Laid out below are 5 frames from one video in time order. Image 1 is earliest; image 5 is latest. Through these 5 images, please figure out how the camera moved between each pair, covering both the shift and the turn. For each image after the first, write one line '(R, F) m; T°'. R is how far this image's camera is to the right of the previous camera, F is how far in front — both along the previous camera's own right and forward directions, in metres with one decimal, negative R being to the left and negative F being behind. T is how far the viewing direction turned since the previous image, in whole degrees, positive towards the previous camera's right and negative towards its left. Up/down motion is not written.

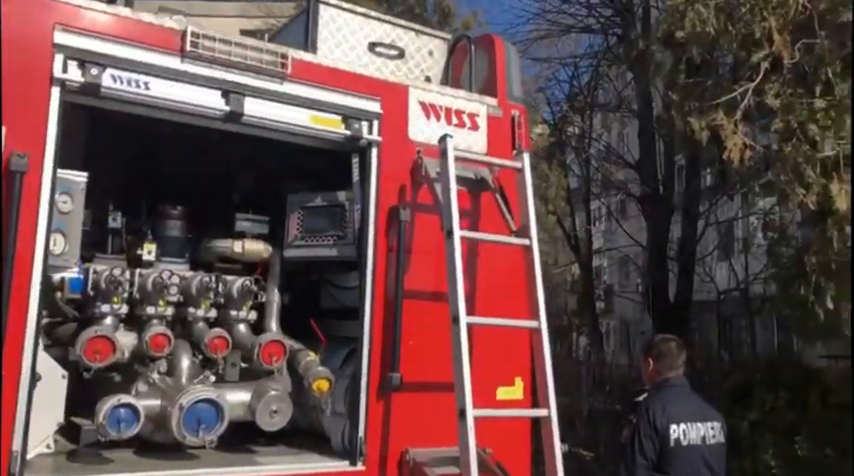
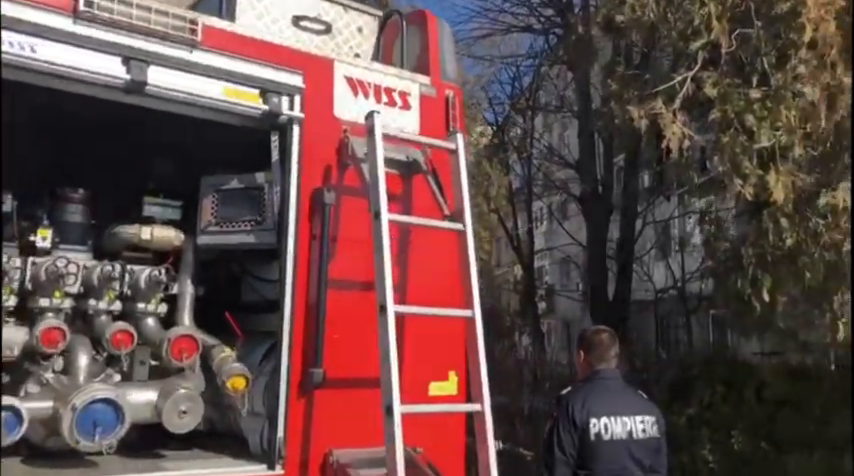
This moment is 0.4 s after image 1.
(+0.1, +0.2) m; +4°
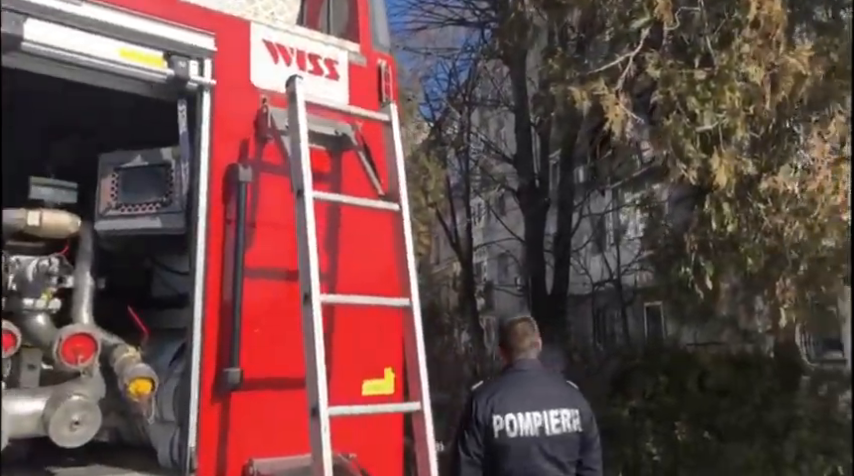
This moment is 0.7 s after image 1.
(0.0, +0.3) m; +4°
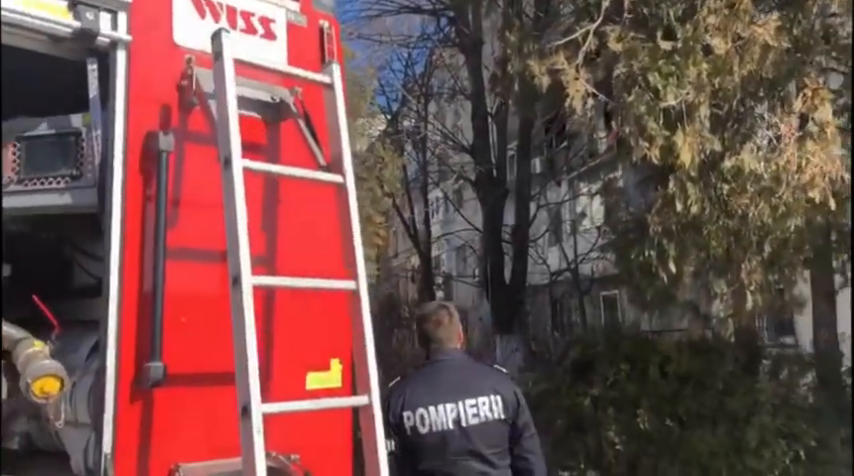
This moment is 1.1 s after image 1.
(0.0, +0.3) m; +3°
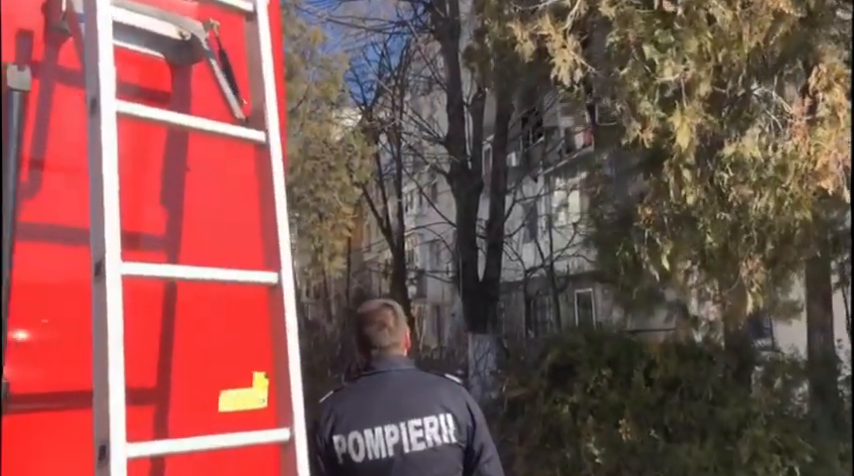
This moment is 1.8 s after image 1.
(+0.1, +0.6) m; +2°
